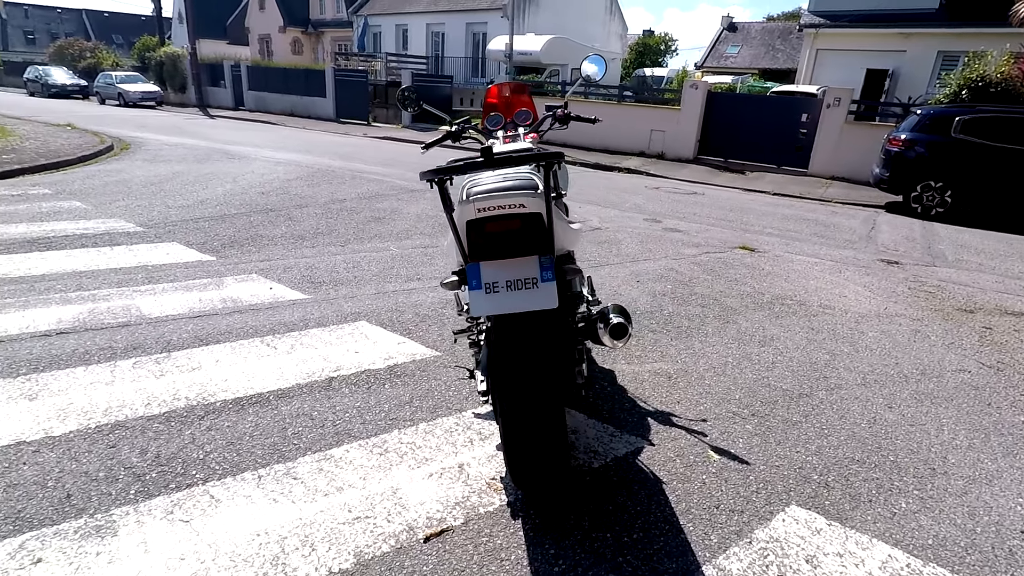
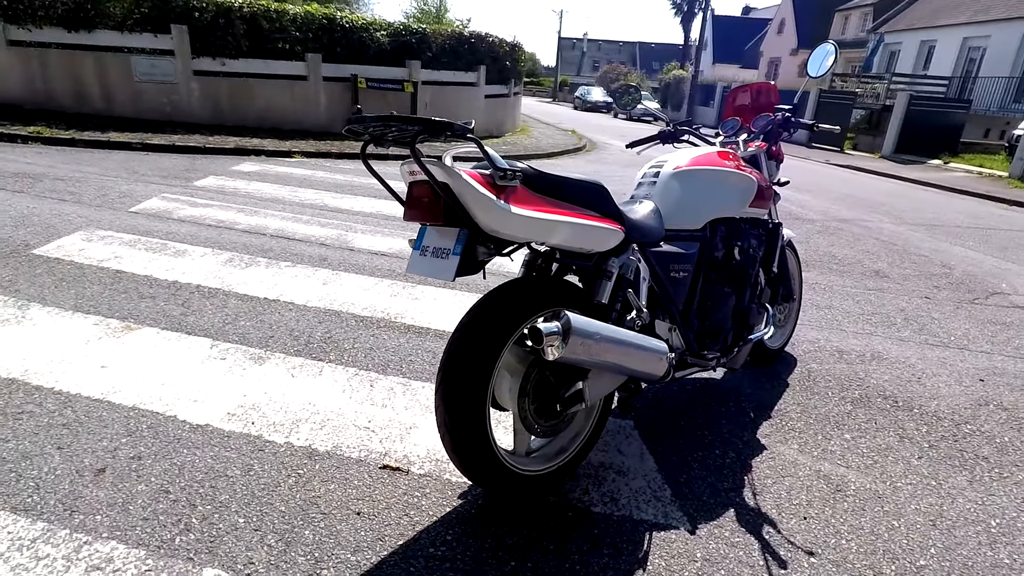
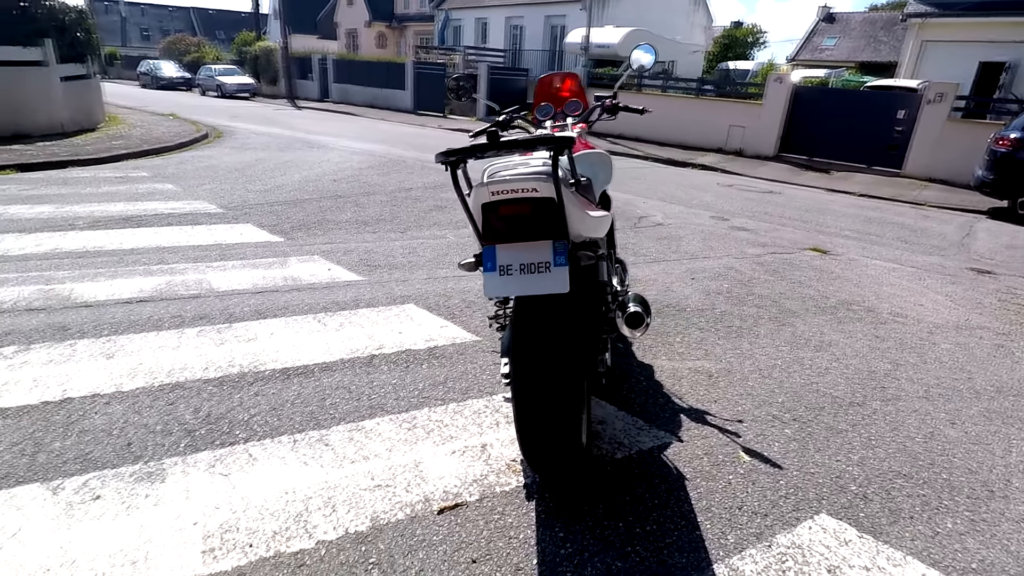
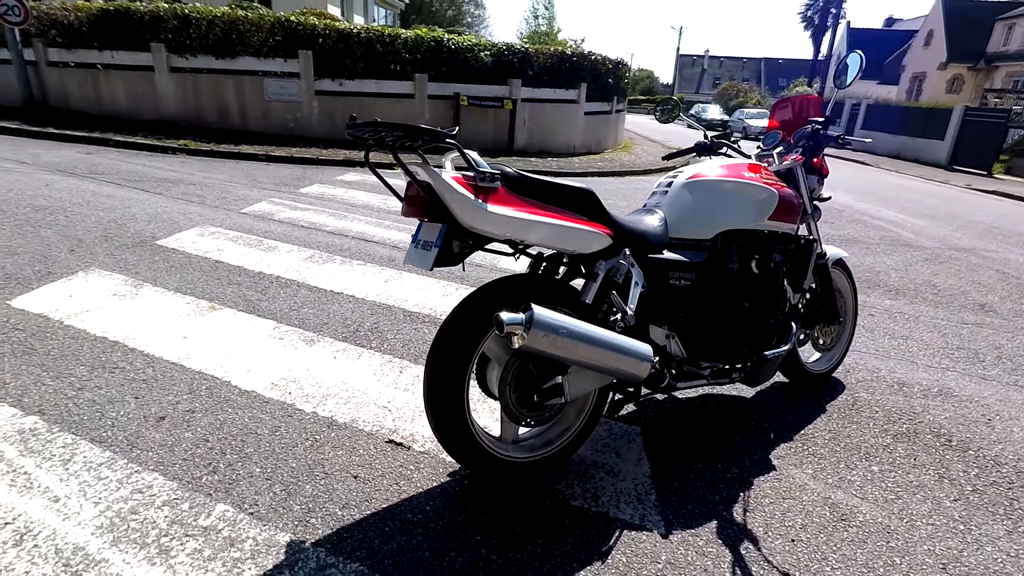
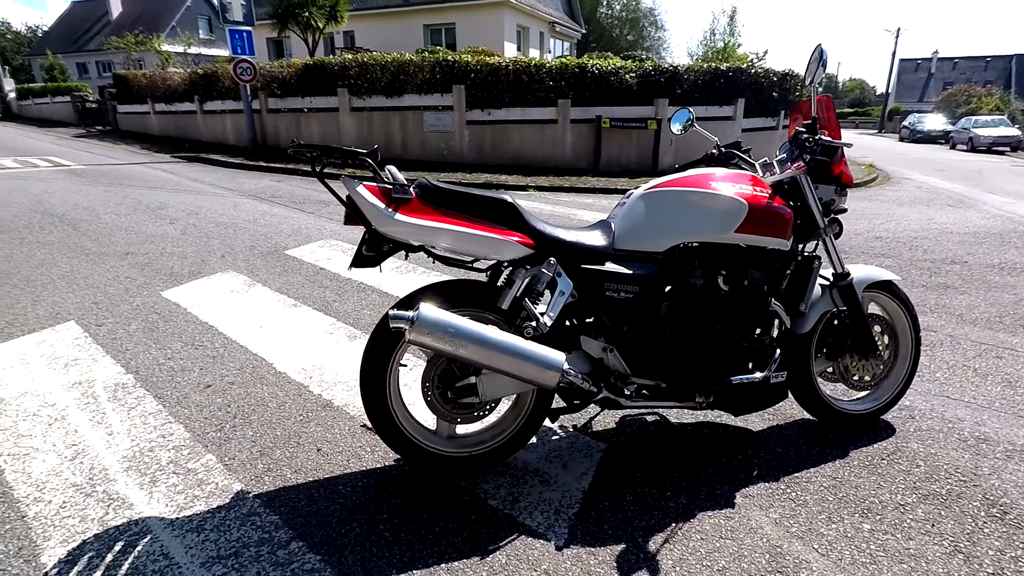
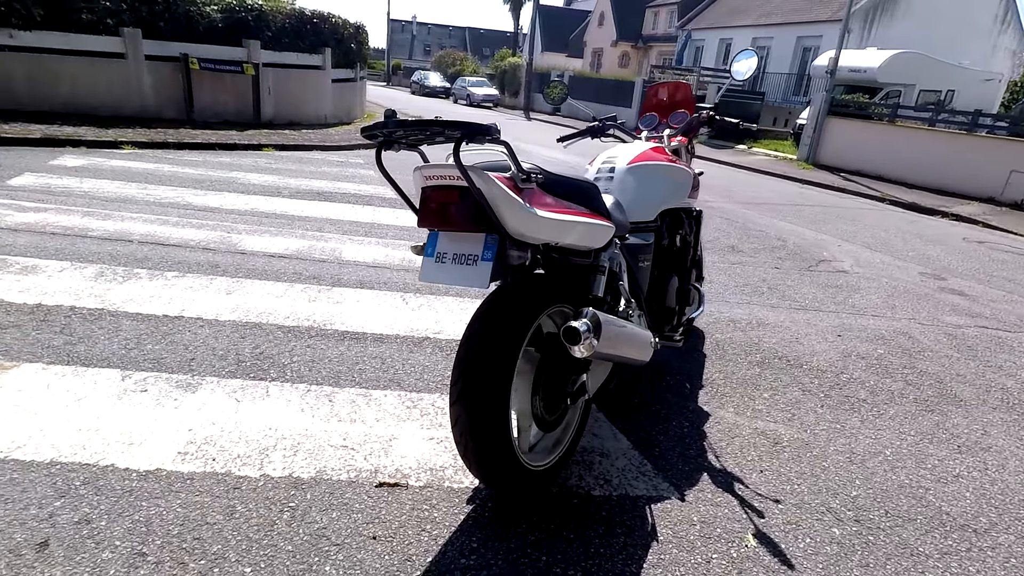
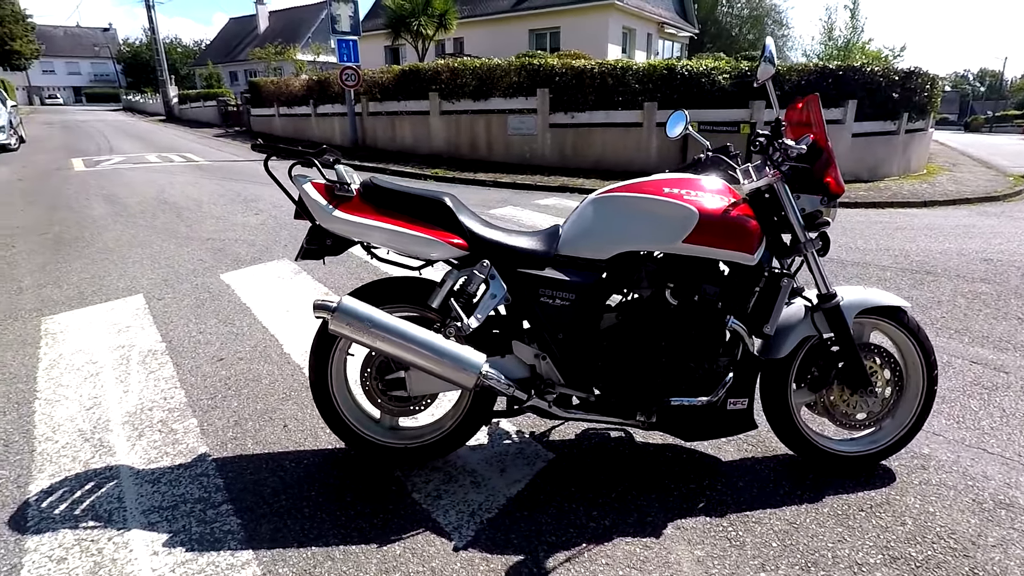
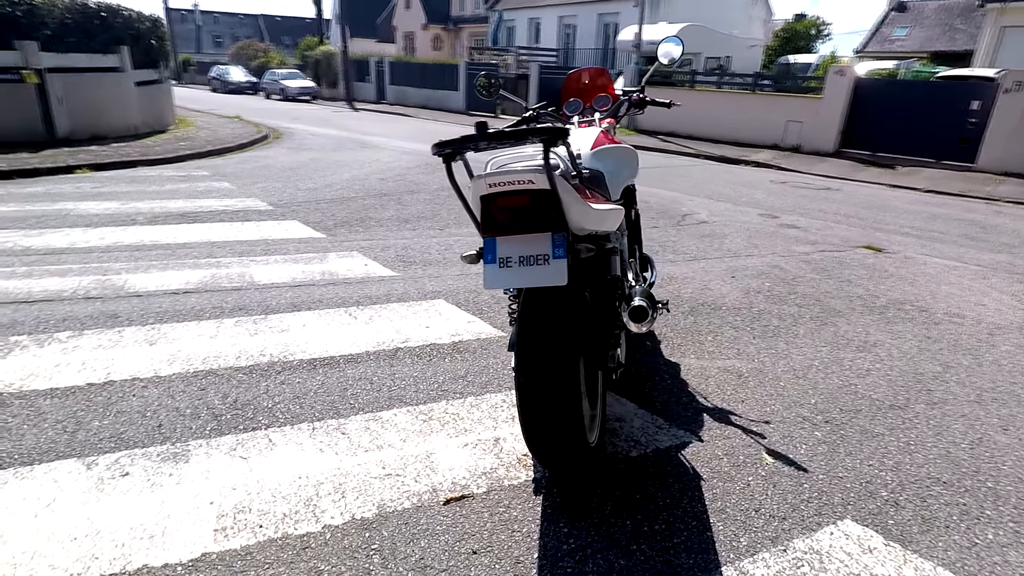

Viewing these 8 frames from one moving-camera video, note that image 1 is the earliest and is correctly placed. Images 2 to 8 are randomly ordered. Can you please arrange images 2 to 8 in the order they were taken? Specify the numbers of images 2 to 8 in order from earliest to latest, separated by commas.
3, 8, 6, 2, 4, 5, 7
